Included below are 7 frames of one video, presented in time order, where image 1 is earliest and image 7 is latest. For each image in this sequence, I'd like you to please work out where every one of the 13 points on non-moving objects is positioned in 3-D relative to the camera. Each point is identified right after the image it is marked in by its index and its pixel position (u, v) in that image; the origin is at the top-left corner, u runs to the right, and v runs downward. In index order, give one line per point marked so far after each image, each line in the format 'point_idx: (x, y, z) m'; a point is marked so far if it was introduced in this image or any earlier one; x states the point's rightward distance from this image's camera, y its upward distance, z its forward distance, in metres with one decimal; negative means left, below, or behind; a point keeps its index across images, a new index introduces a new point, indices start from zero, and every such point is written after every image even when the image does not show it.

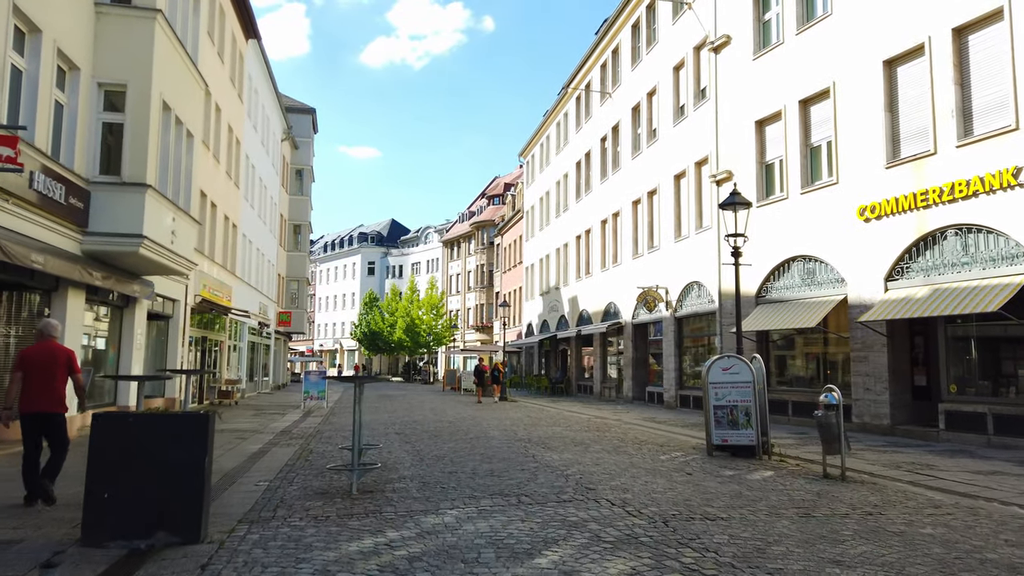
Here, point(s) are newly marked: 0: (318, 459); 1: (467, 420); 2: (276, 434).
0: (-3.0, -2.7, +11.7) m
1: (-1.1, -3.4, +19.0) m
2: (-5.4, -3.3, +16.8) m
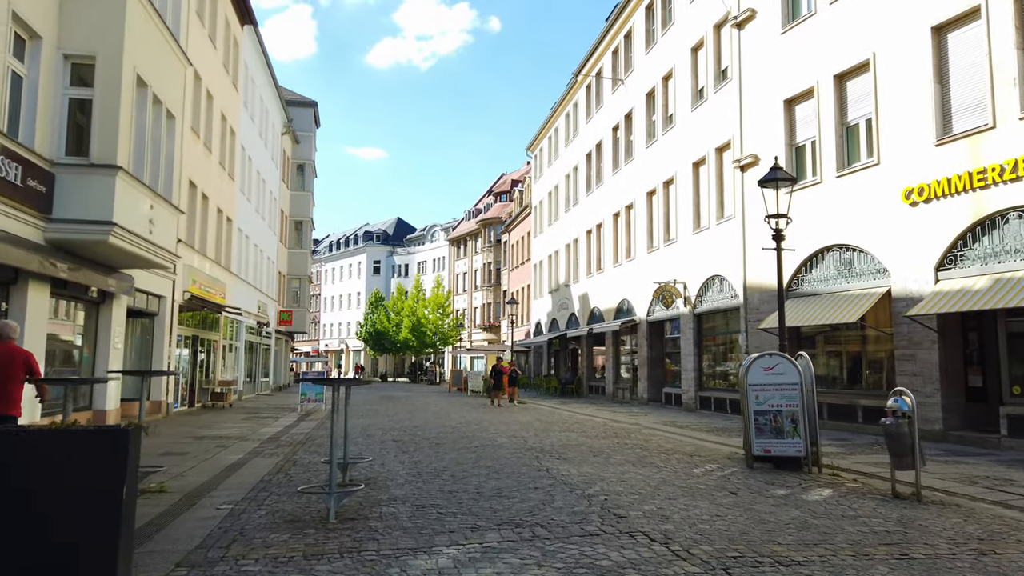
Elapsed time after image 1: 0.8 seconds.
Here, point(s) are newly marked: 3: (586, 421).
0: (-2.9, -2.5, +10.2) m
1: (-0.9, -3.3, +17.5) m
2: (-5.2, -3.2, +15.3) m
3: (+2.0, -3.5, +19.5) m
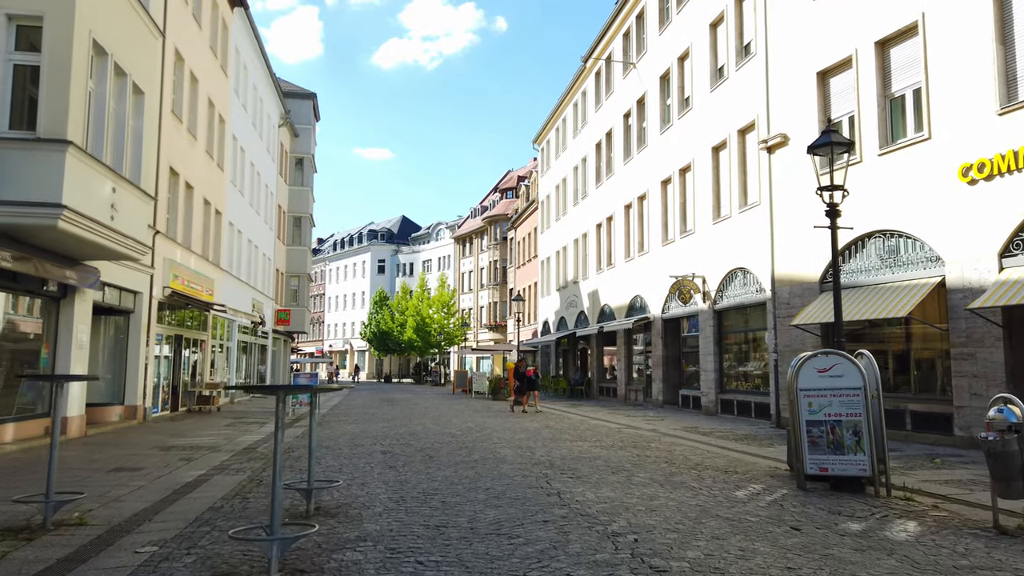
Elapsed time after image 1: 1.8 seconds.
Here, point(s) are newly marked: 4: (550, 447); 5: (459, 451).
0: (-2.9, -2.4, +8.4) m
1: (-0.8, -3.1, +15.7) m
2: (-5.1, -3.0, +13.6) m
3: (+2.1, -3.3, +17.7) m
4: (+0.7, -2.8, +13.2) m
5: (-0.9, -2.8, +12.5) m
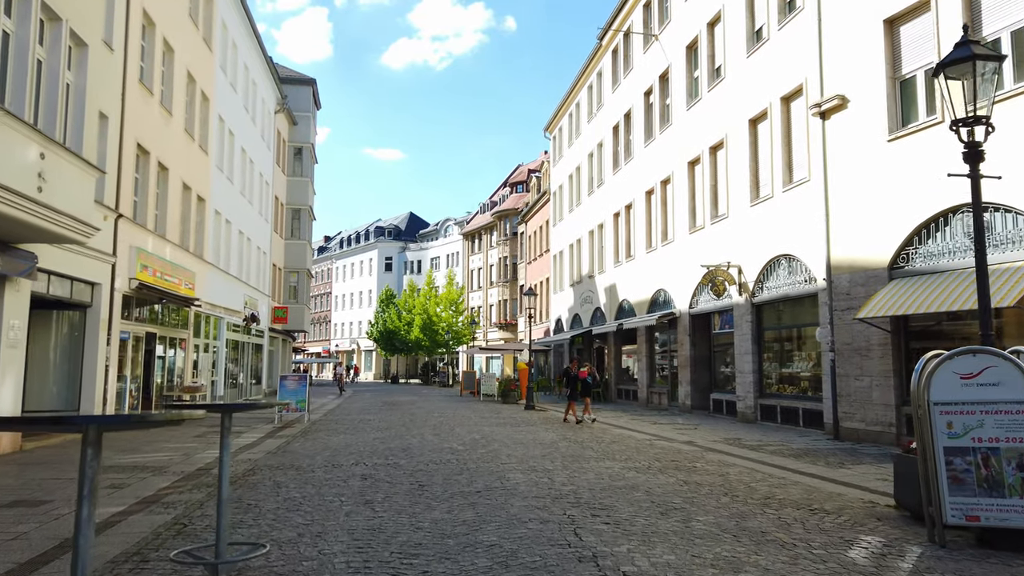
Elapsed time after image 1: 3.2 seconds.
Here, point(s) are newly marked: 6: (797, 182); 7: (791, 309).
0: (-2.7, -2.1, +5.9) m
1: (-0.6, -2.9, +13.1) m
2: (-4.9, -2.8, +11.1) m
3: (+2.4, -3.1, +15.1) m
4: (+0.8, -2.6, +10.5) m
5: (-0.7, -2.5, +9.9) m
6: (+7.0, +2.6, +18.1) m
7: (+7.1, -0.6, +19.0) m
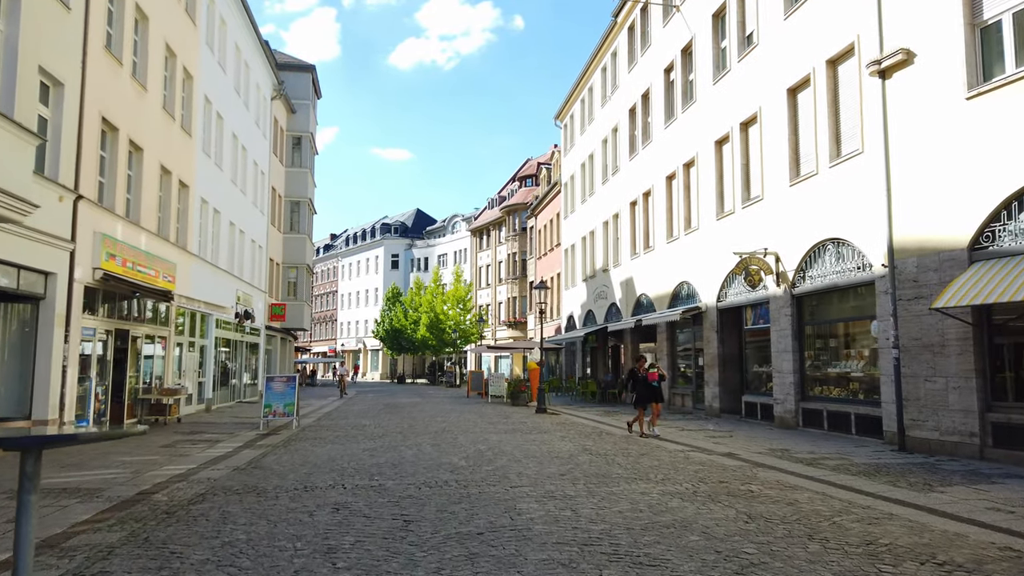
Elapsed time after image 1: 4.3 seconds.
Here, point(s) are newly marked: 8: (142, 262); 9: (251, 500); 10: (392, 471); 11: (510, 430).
0: (-2.7, -1.9, +3.7) m
1: (-0.4, -2.6, +11.0) m
2: (-4.7, -2.6, +9.0) m
3: (+2.5, -2.9, +12.9) m
4: (+1.0, -2.4, +8.4) m
5: (-0.6, -2.3, +7.8) m
6: (+7.2, +2.8, +15.8) m
7: (+7.4, -0.3, +16.7) m
8: (-9.8, +0.7, +19.6) m
9: (-3.1, -2.5, +8.6) m
10: (-1.7, -2.6, +10.5) m
11: (0.0, -3.3, +17.3) m
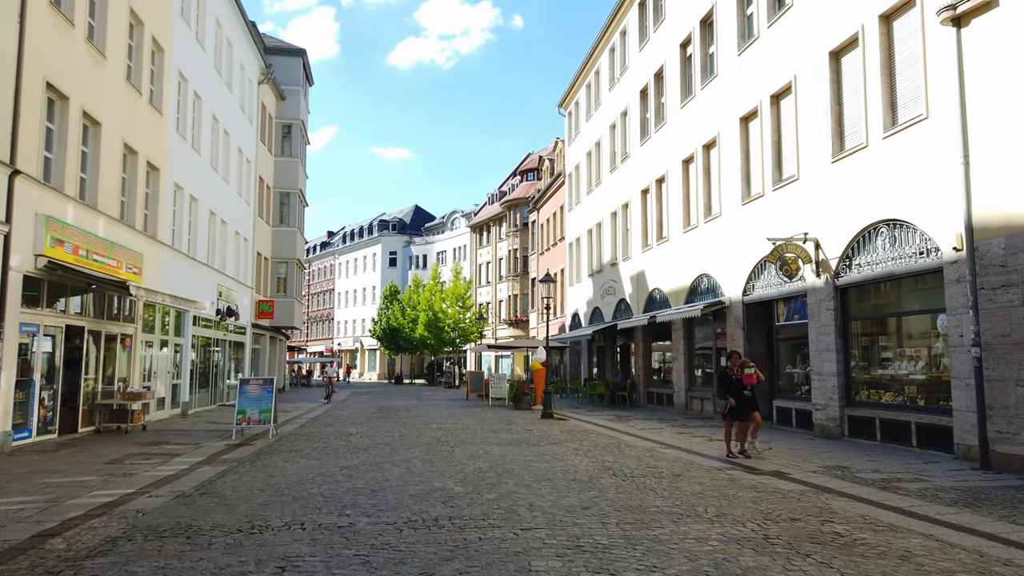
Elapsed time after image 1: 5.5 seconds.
0: (-2.6, -1.7, +1.5) m
1: (-0.3, -2.4, +8.8) m
2: (-4.6, -2.4, +6.8) m
3: (+2.6, -2.7, +10.7) m
4: (+1.1, -2.2, +6.2) m
5: (-0.5, -2.1, +5.6) m
6: (+7.3, +3.1, +13.6) m
7: (+7.5, -0.1, +14.5) m
8: (-9.7, +0.9, +17.4) m
9: (-2.9, -2.3, +6.4) m
10: (-1.6, -2.4, +8.3) m
11: (+0.1, -3.1, +15.1) m
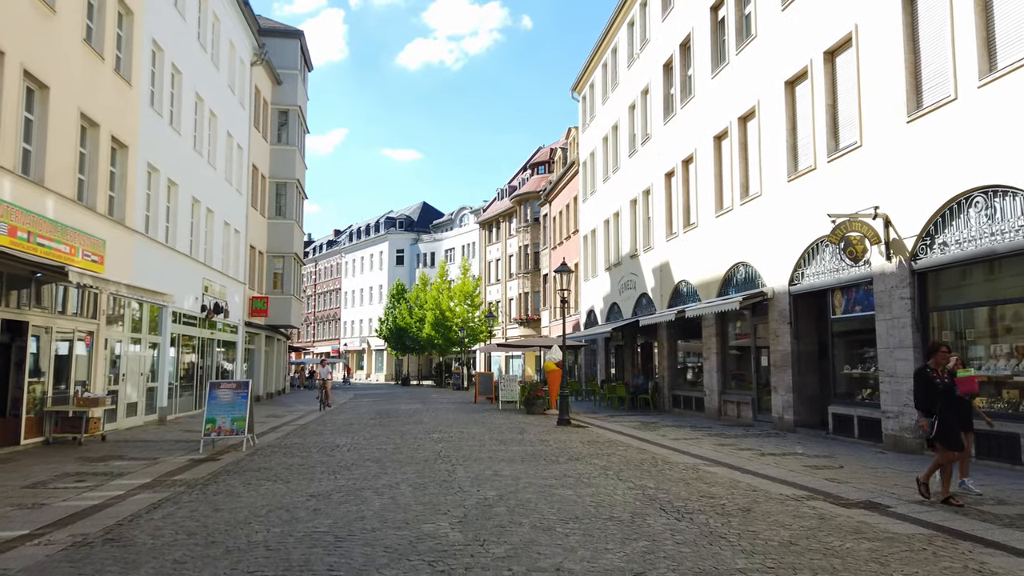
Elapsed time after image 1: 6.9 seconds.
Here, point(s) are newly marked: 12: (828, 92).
0: (-2.5, -1.5, -1.0) m
1: (-0.2, -2.2, +6.3) m
2: (-4.5, -2.1, +4.3) m
3: (+2.8, -2.4, +8.1) m
4: (+1.2, -1.9, +3.6) m
5: (-0.4, -1.8, +3.1) m
6: (+7.5, +3.3, +11.0) m
7: (+7.7, +0.2, +11.9) m
8: (-9.4, +1.1, +15.0) m
9: (-2.8, -2.0, +3.9) m
10: (-1.5, -2.1, +5.8) m
11: (+0.3, -2.9, +12.6) m
12: (+6.9, +4.2, +16.0) m
